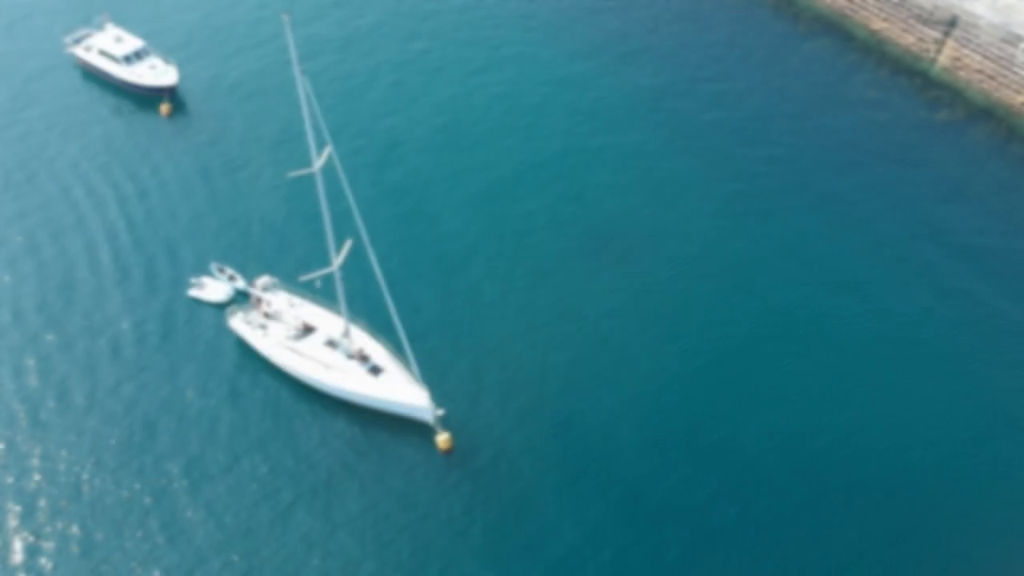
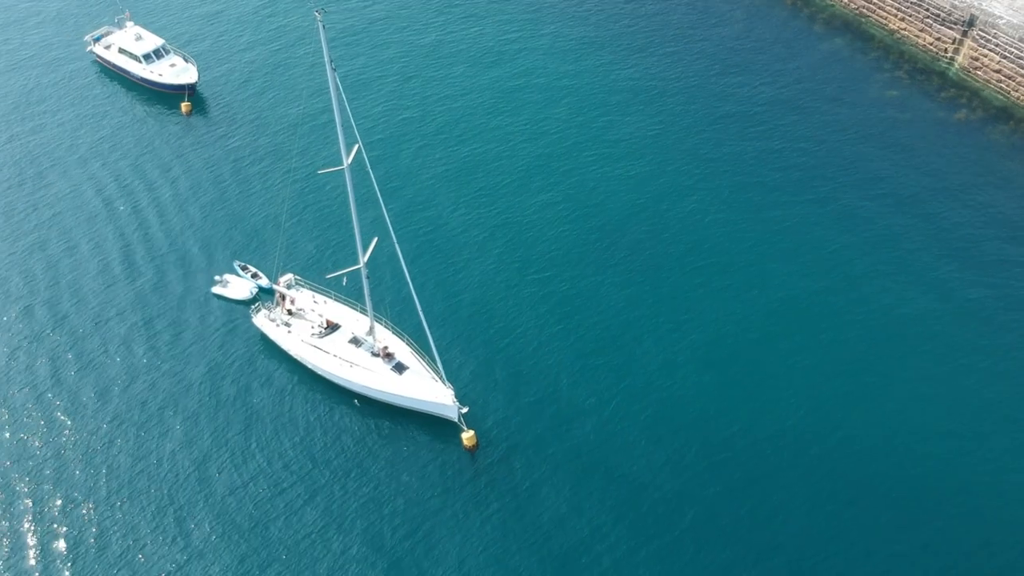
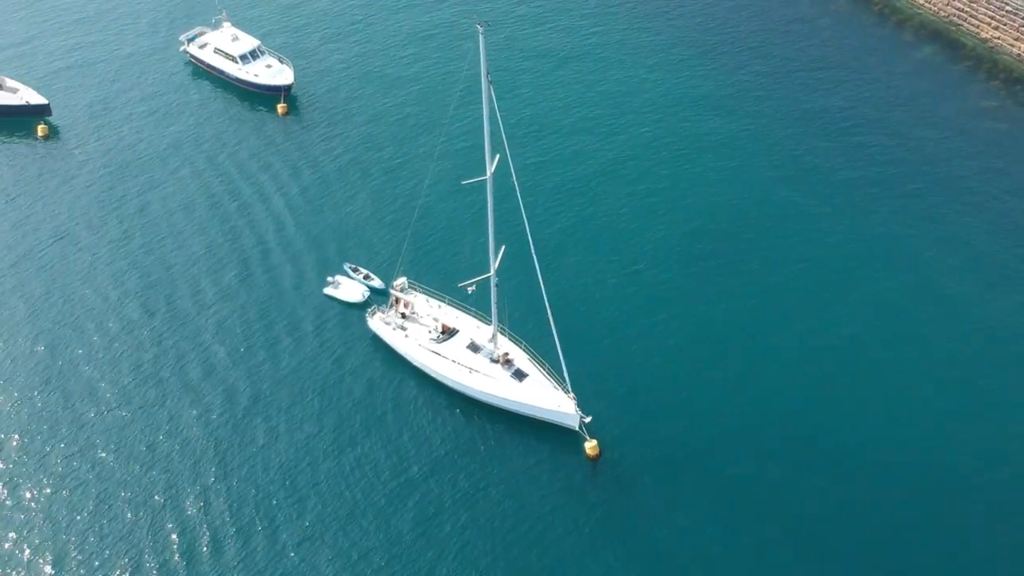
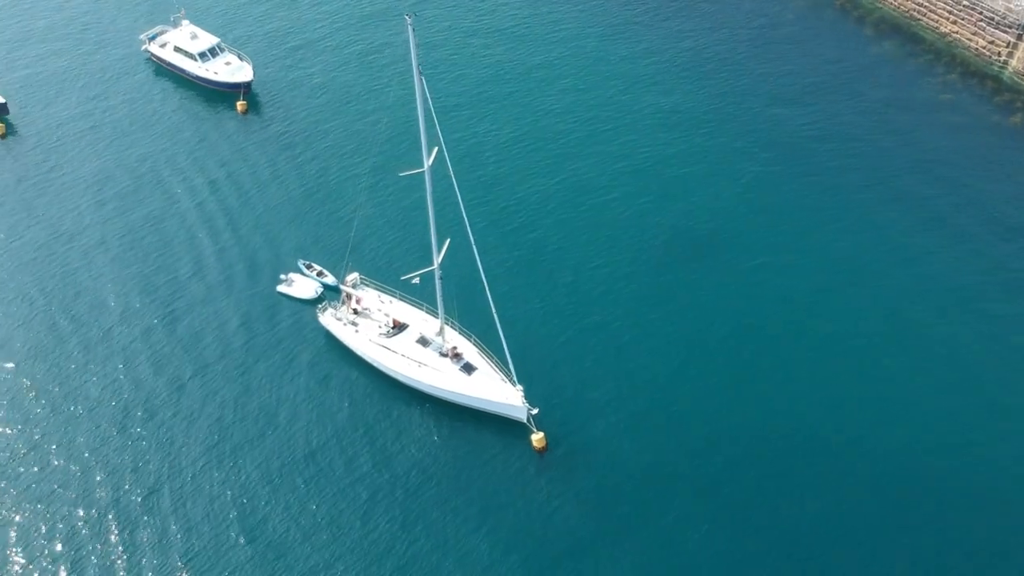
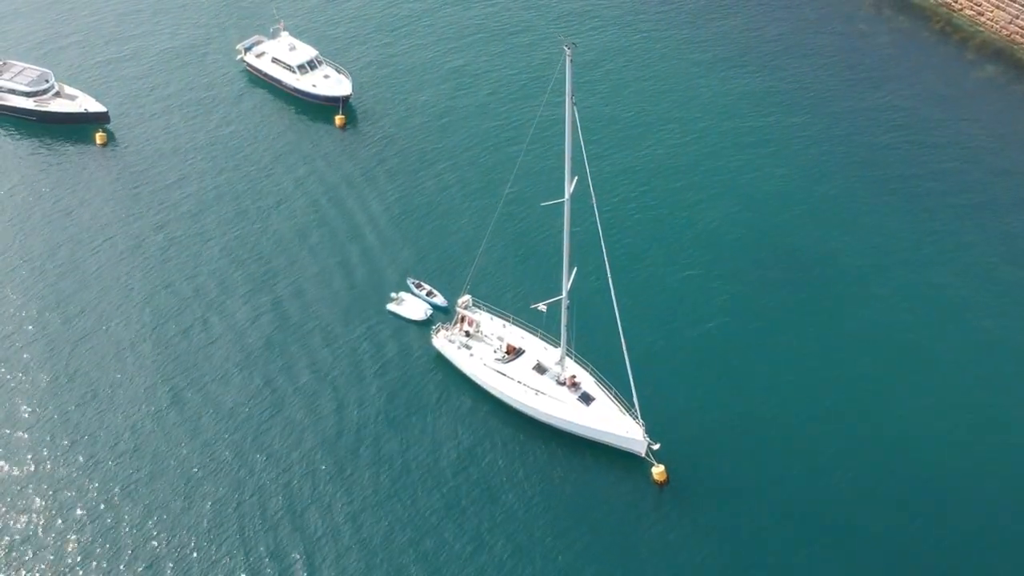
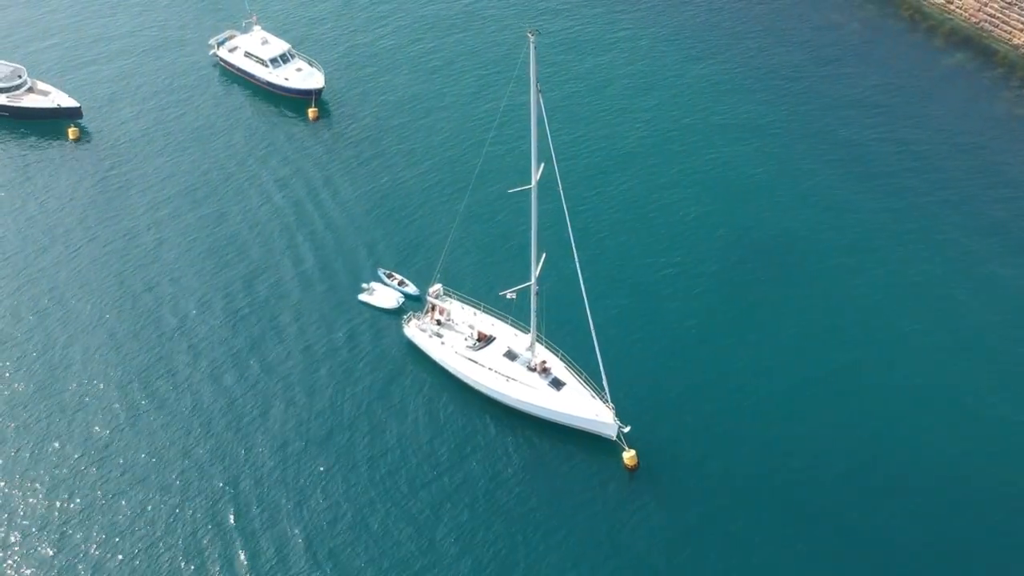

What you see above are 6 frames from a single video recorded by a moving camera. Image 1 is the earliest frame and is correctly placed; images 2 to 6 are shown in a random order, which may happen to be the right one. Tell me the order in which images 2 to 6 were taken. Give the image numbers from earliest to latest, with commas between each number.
2, 4, 3, 6, 5
